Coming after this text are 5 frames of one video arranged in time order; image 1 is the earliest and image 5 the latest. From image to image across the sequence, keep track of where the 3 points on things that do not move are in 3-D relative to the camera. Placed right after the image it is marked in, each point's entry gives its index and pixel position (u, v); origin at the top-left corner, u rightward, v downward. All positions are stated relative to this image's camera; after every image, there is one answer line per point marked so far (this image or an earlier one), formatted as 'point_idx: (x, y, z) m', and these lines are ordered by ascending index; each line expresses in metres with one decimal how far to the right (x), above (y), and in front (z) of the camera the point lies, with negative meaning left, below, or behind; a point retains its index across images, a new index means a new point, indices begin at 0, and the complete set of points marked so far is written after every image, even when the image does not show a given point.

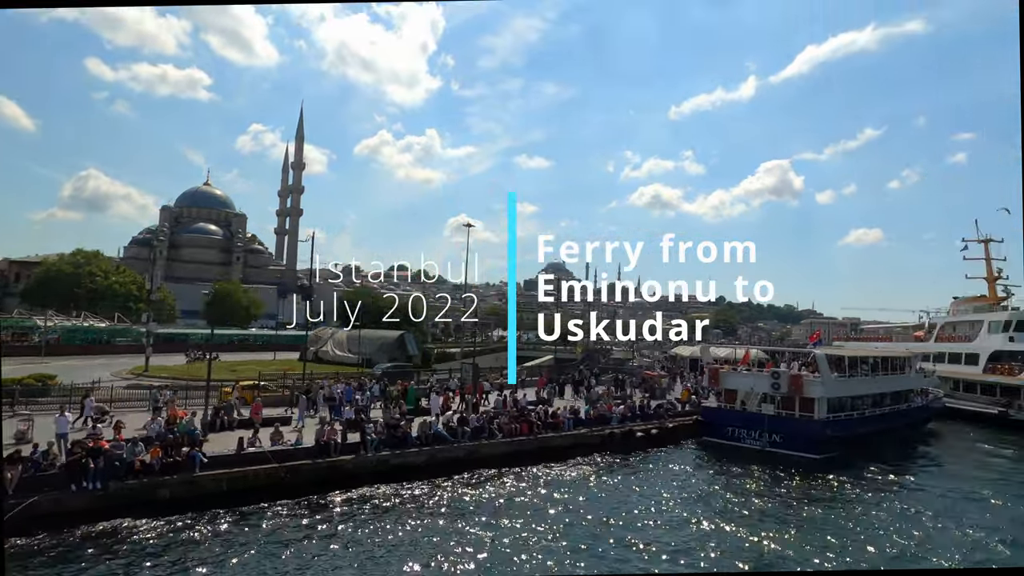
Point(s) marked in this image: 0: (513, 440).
0: (0.0, -2.8, +12.2) m
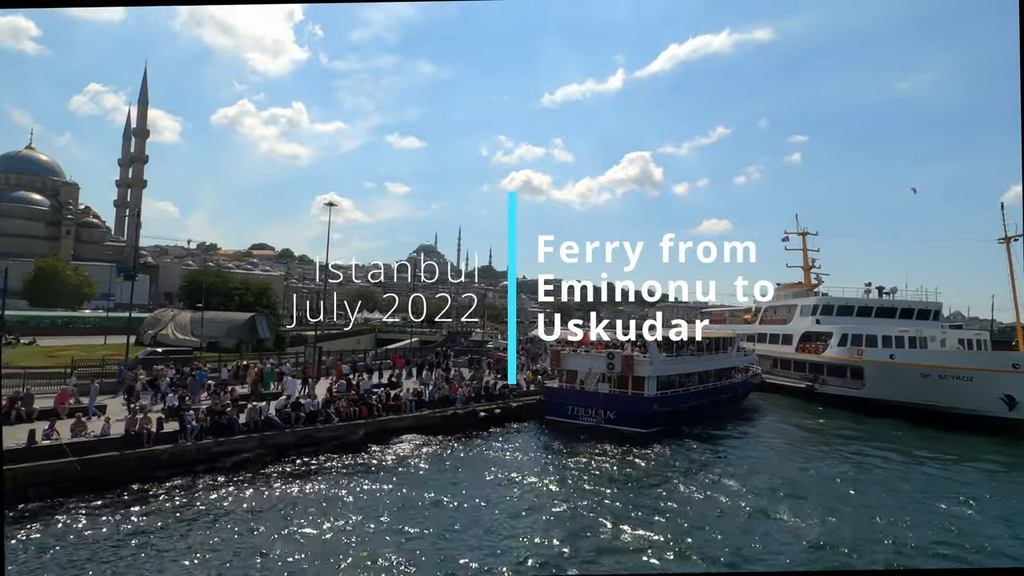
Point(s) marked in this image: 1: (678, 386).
0: (-2.9, -2.5, +12.1) m
1: (+4.1, -2.4, +16.3) m
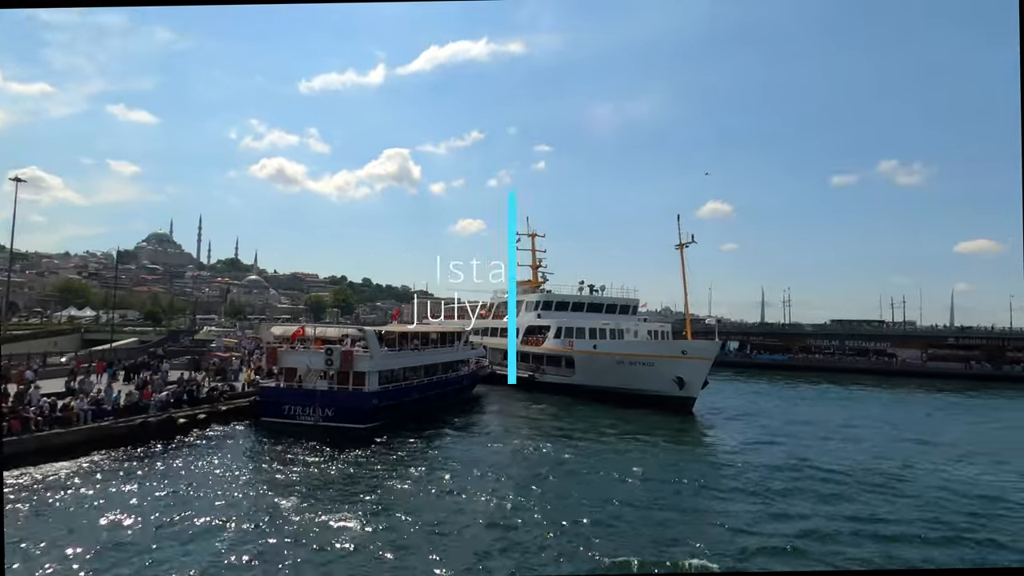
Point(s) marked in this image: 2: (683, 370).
0: (-3.9, -3.1, +15.6) m
1: (+3.8, -3.0, +18.3) m
2: (+4.7, -2.3, +18.7) m
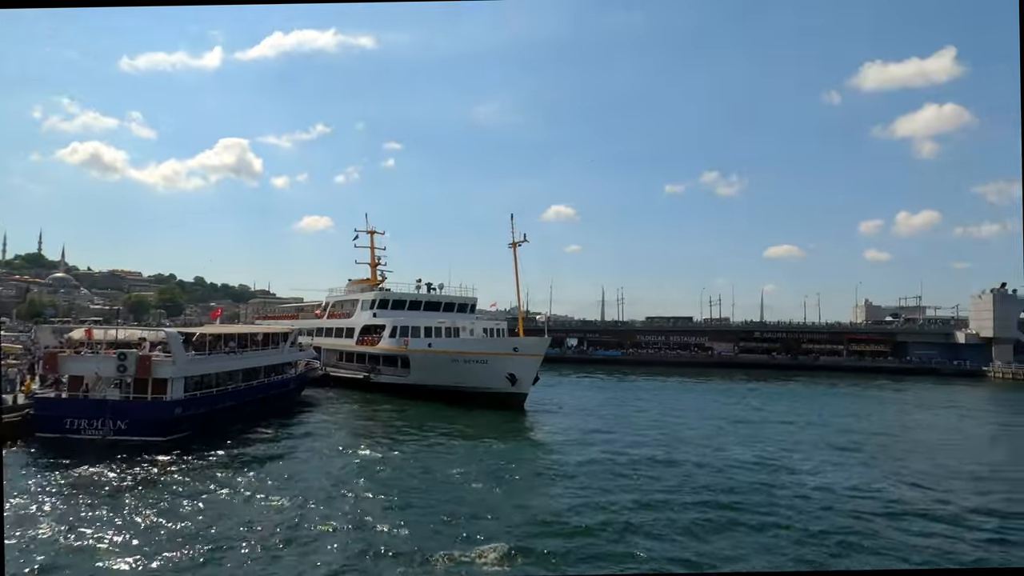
0: (-7.7, -3.0, +14.1) m
1: (-0.8, -2.9, +18.4) m
2: (+0.1, -2.3, +19.0) m
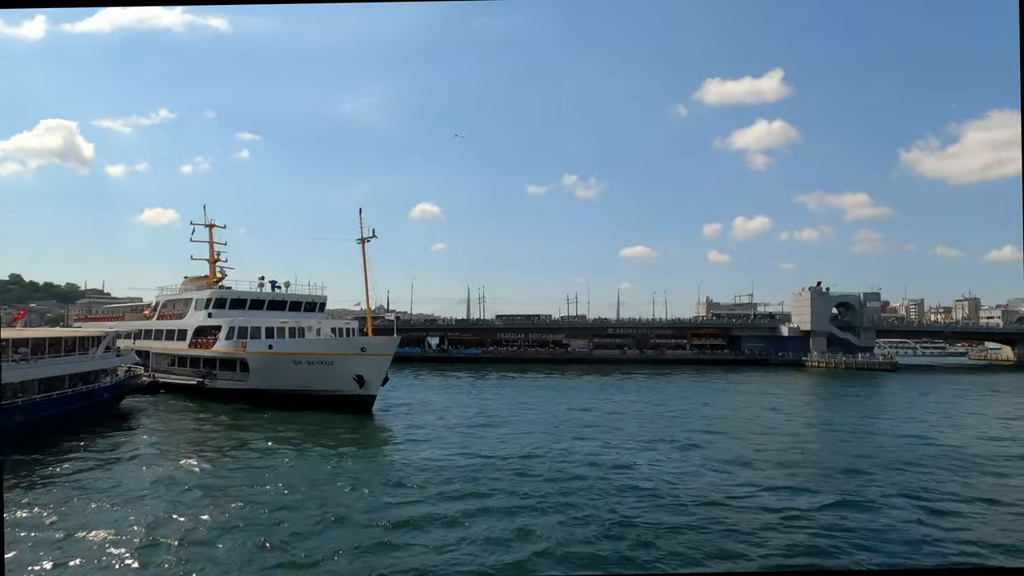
0: (-10.7, -3.0, +12.0) m
1: (-4.7, -2.9, +17.6) m
2: (-4.1, -2.2, +18.4) m
